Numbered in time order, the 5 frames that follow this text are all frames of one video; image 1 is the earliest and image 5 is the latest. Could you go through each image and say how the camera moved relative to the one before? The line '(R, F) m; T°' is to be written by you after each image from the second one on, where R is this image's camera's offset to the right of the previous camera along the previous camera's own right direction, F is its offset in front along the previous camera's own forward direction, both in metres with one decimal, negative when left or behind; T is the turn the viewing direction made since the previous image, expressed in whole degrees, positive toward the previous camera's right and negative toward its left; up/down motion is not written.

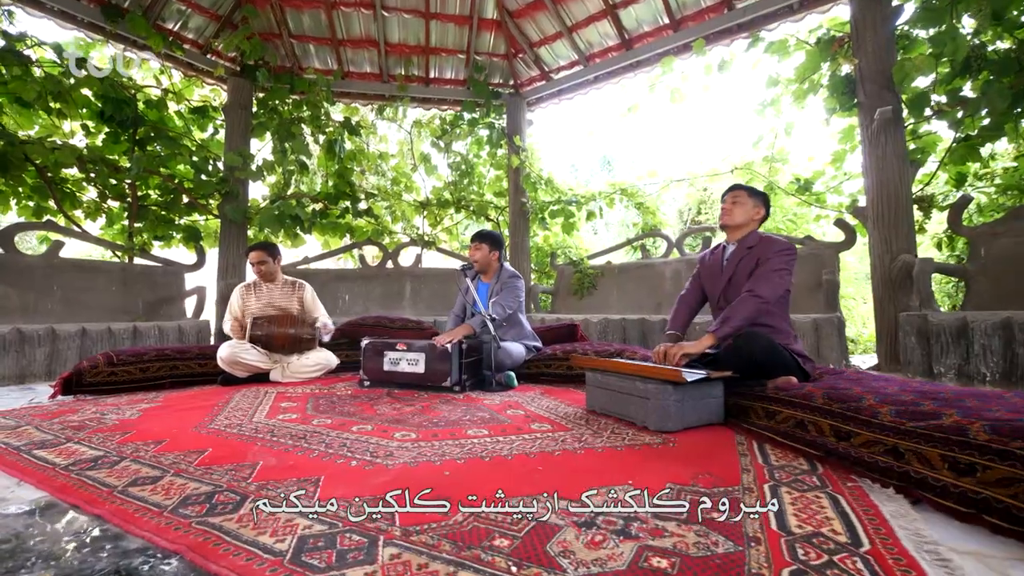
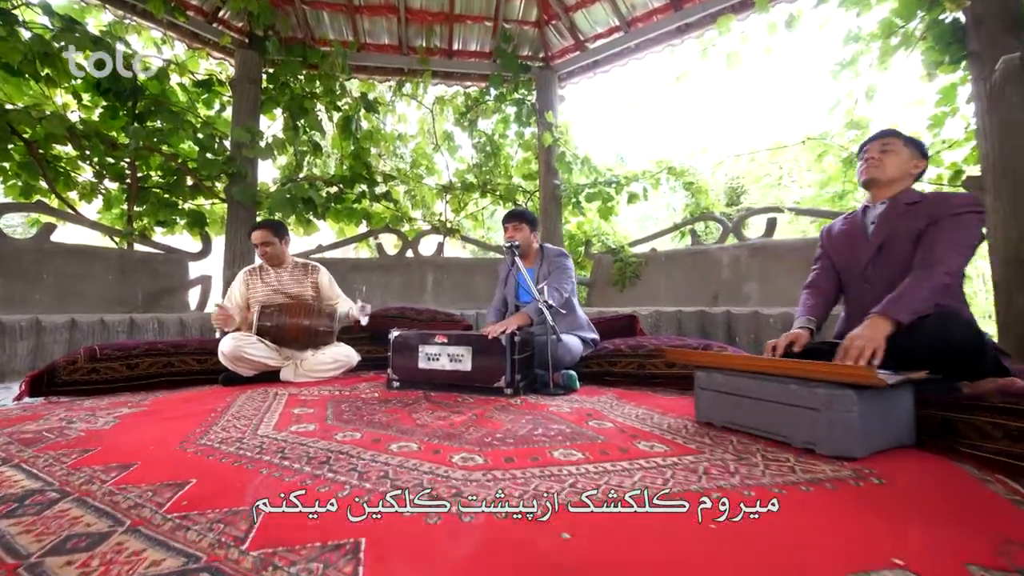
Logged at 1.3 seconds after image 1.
(-0.2, +0.4) m; -1°
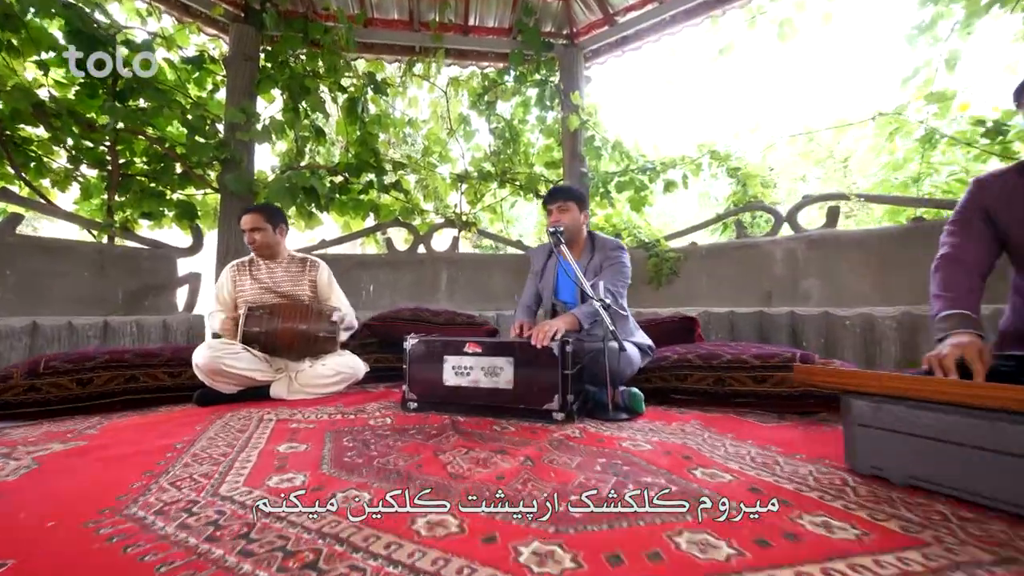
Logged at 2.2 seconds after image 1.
(-0.1, +0.4) m; -1°
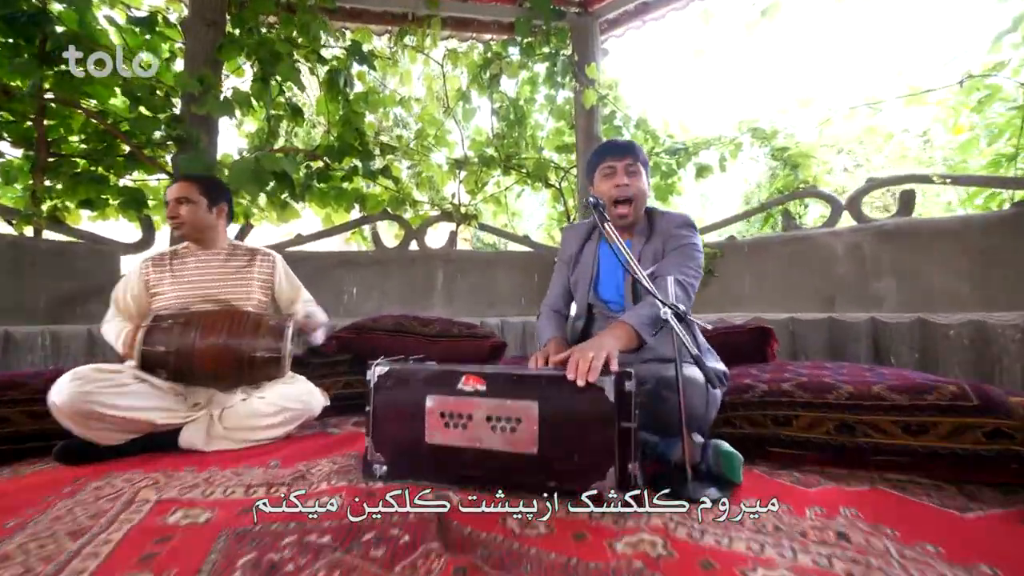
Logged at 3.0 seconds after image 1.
(0.0, +0.6) m; 0°
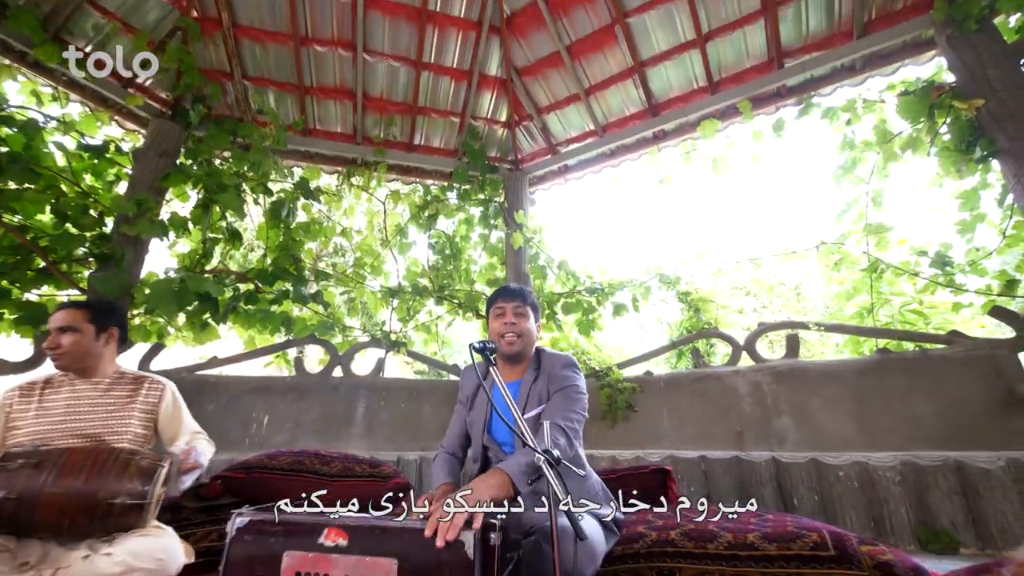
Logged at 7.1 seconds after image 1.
(+0.2, -0.1) m; +6°
